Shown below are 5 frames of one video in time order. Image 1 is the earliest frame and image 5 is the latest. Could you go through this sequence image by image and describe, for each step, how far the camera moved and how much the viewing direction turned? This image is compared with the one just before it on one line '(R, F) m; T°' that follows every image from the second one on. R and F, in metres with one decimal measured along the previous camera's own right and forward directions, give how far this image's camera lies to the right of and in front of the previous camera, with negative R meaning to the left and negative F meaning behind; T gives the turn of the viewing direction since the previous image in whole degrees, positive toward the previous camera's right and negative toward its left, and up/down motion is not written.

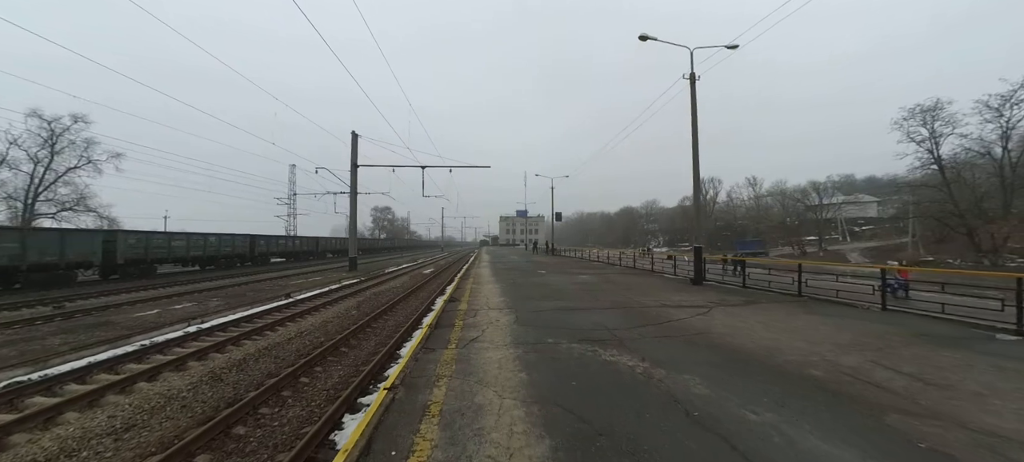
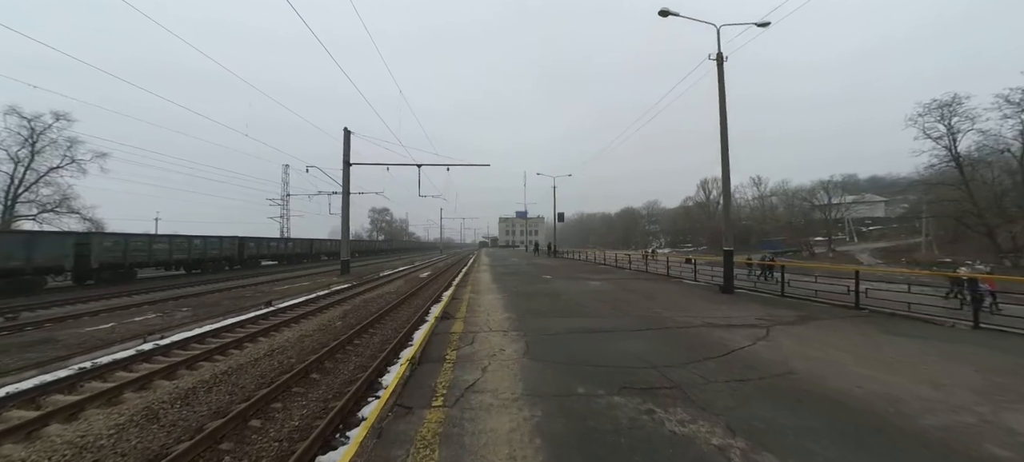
(-0.1, +1.4) m; 0°
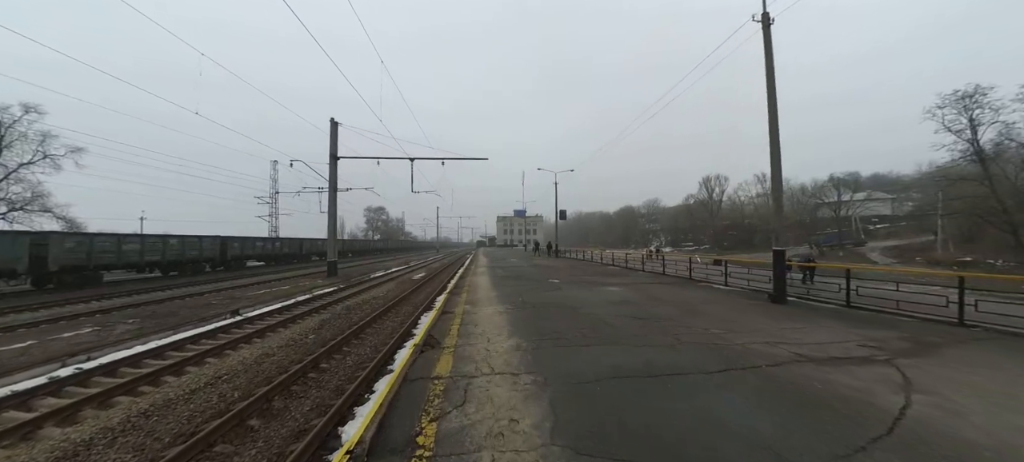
(-0.1, +1.7) m; 0°
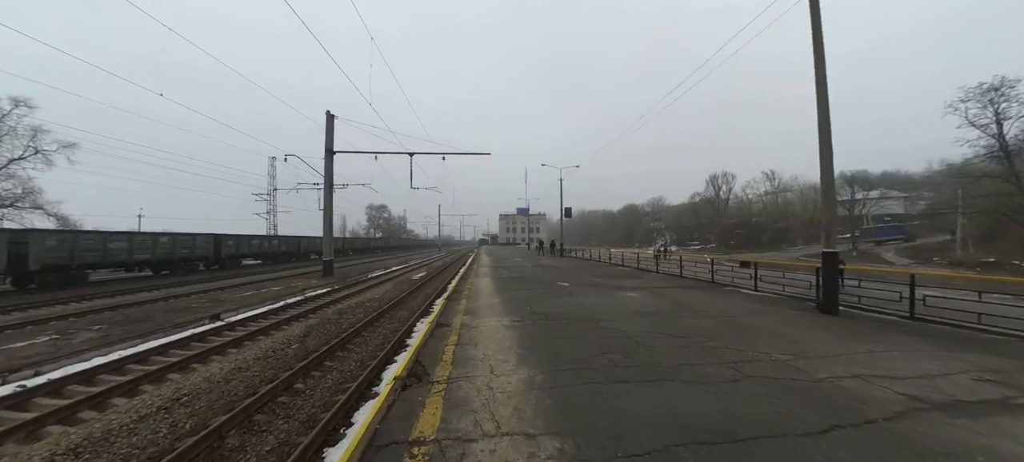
(-0.1, +1.1) m; 0°
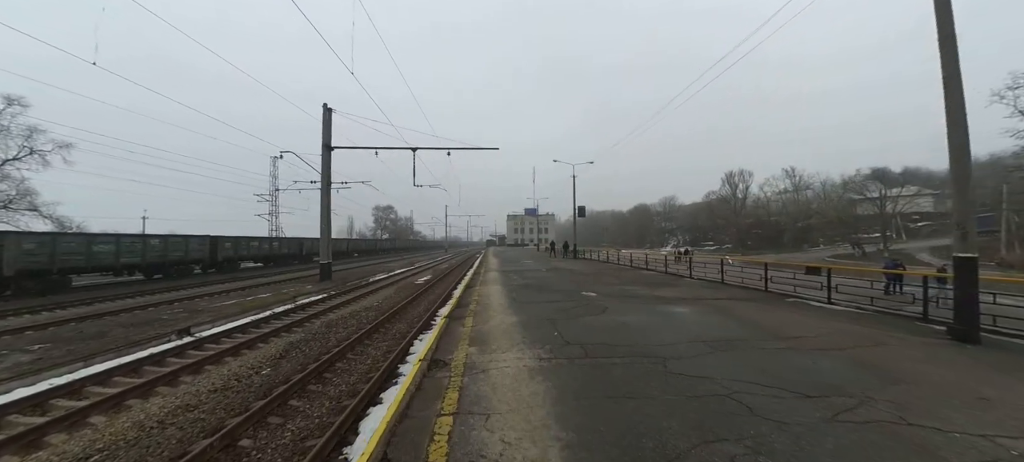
(-0.2, +1.7) m; -1°
